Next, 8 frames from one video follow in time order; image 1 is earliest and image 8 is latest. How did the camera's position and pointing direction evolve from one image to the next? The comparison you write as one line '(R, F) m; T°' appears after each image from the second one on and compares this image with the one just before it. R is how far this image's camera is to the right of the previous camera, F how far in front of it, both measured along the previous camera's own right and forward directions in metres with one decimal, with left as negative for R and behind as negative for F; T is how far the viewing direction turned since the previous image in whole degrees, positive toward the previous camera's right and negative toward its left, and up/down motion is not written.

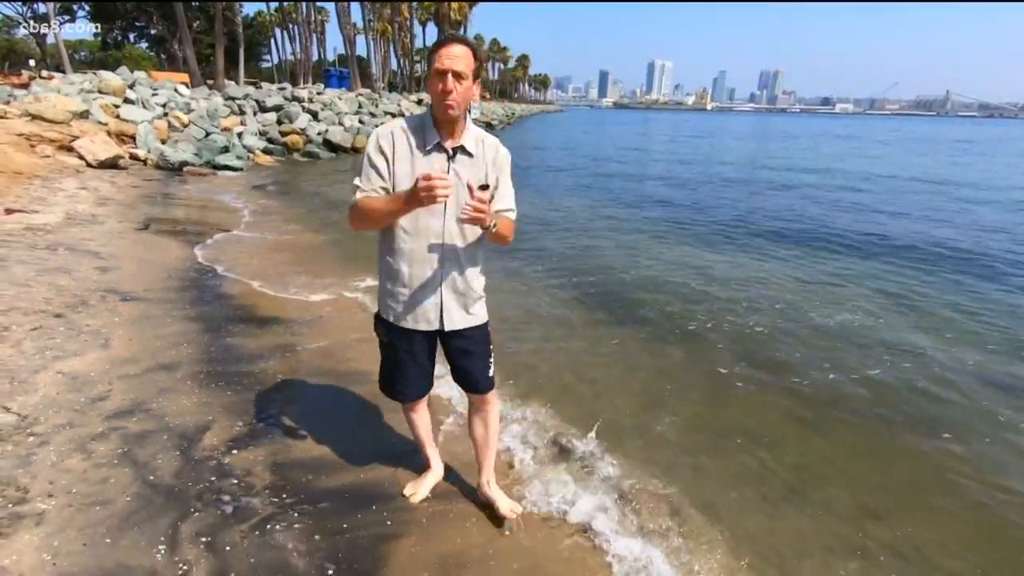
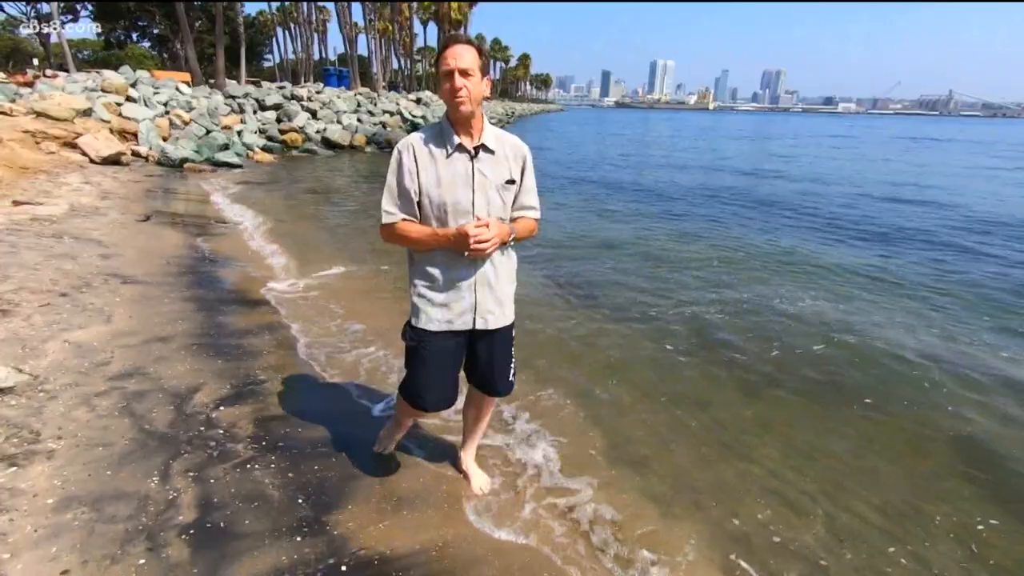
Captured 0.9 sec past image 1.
(+0.3, -0.4) m; 0°
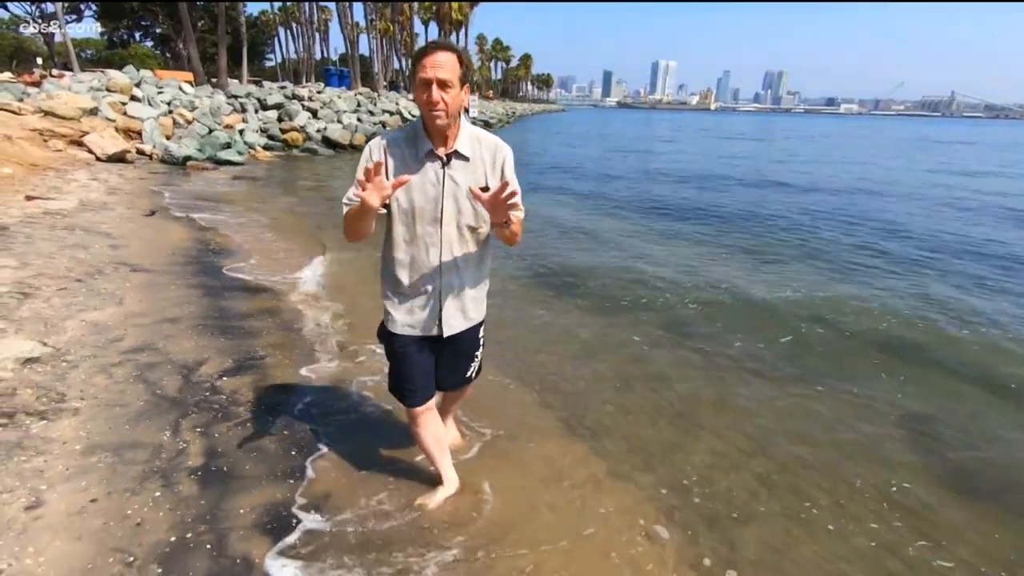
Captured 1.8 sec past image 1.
(+0.2, -0.4) m; 0°
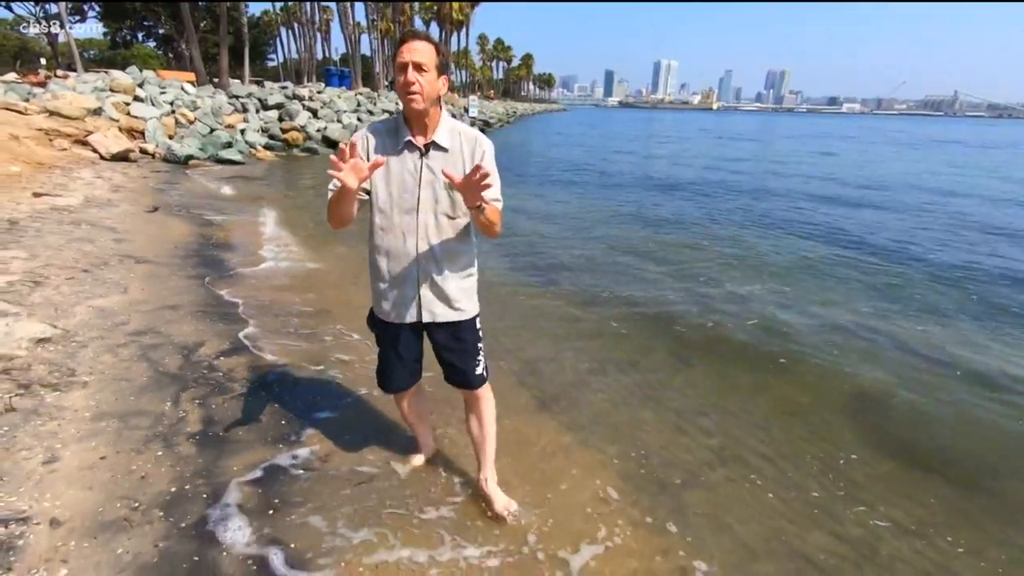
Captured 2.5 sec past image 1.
(+0.2, -0.3) m; 0°
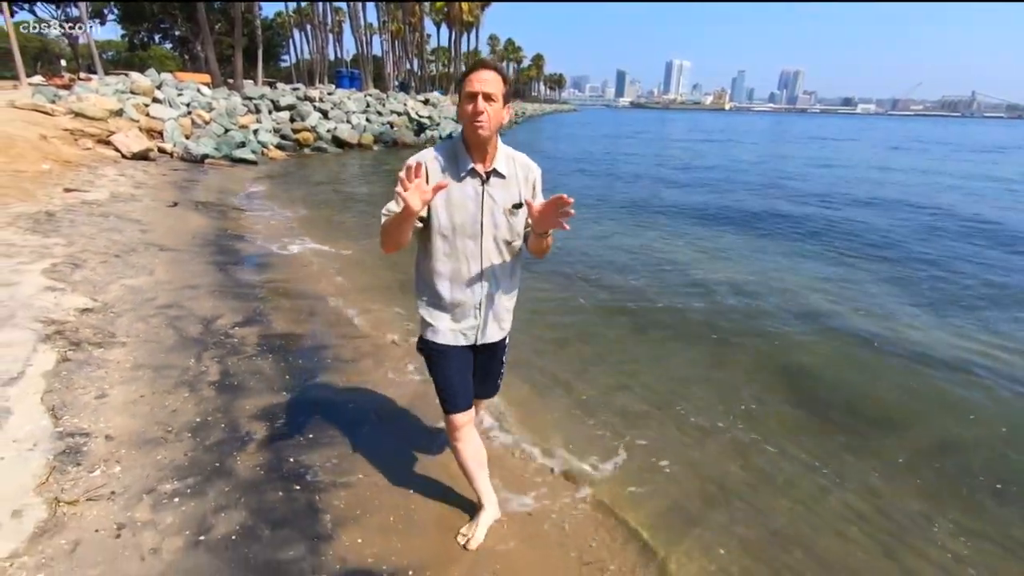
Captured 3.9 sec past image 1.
(+0.3, -0.7) m; -1°
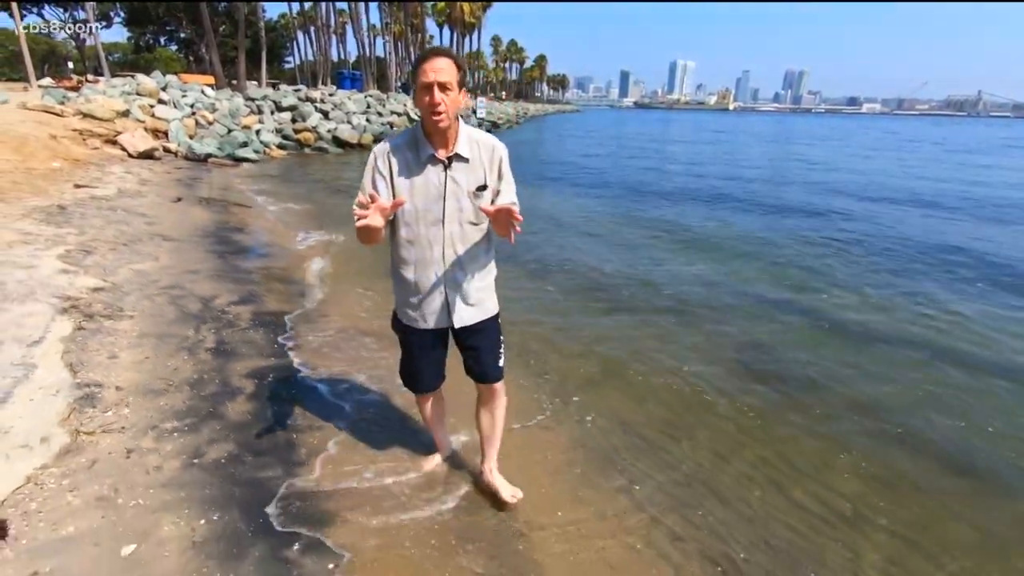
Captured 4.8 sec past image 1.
(+0.4, -0.6) m; 0°
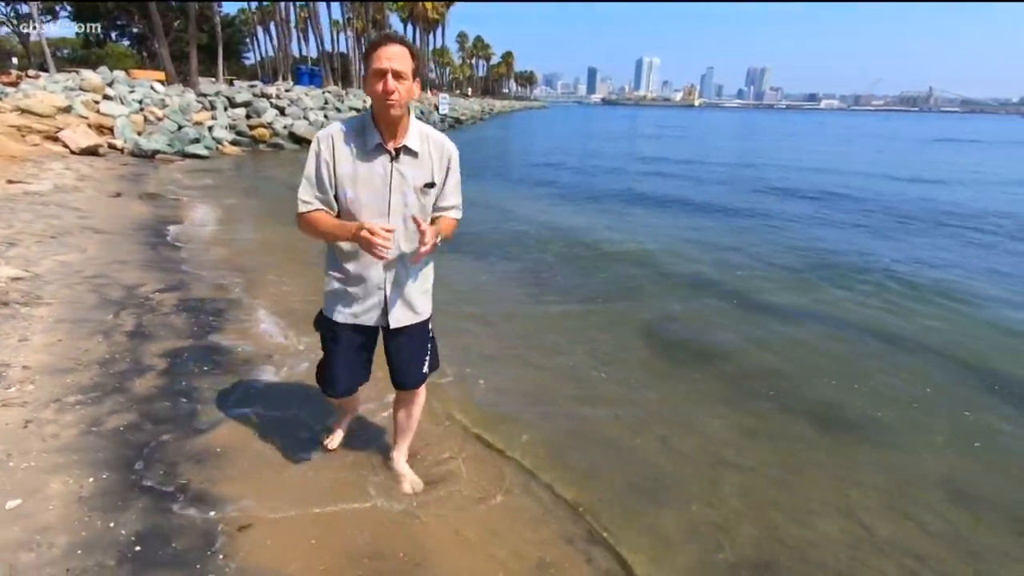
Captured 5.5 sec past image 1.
(+0.6, -0.3) m; +3°
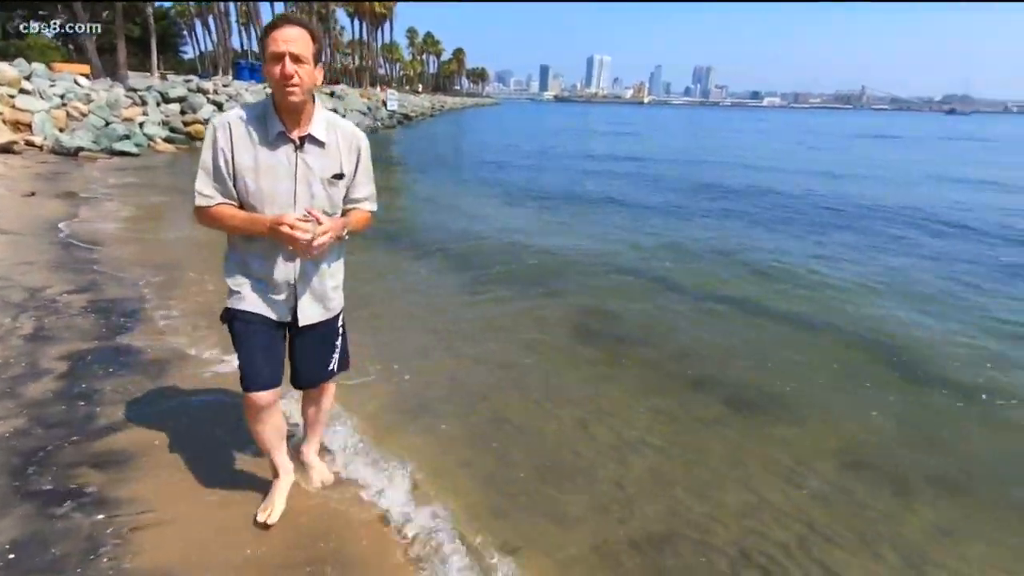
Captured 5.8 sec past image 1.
(+0.3, 0.0) m; +4°
